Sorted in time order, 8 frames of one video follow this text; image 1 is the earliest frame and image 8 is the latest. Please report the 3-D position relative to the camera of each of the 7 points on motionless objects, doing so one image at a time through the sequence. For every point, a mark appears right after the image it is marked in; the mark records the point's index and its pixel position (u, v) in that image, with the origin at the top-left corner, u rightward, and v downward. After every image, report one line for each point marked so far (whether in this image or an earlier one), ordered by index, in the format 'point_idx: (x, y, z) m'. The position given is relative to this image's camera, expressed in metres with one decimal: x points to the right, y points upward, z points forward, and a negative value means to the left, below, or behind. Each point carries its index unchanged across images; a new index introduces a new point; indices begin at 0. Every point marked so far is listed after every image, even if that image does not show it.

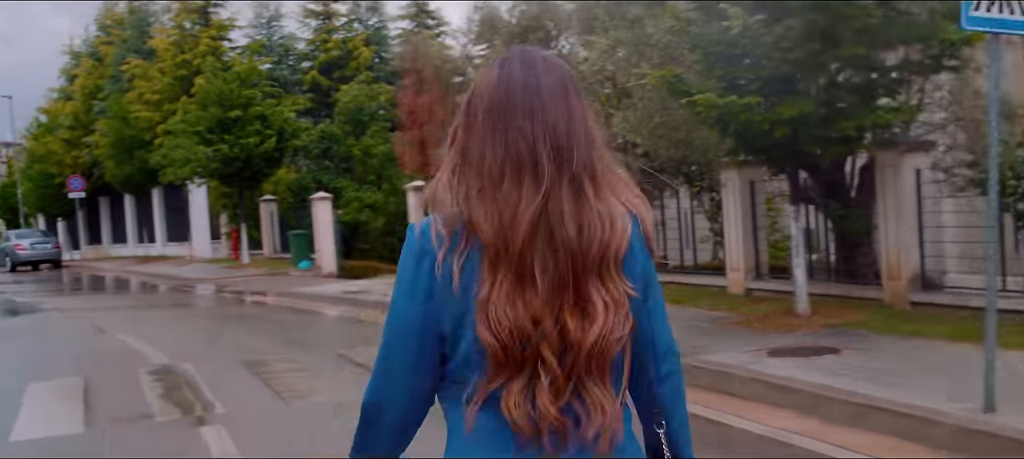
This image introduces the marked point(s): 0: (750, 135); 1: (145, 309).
0: (+2.2, +0.9, +10.9) m
1: (-5.6, -1.2, +18.6) m
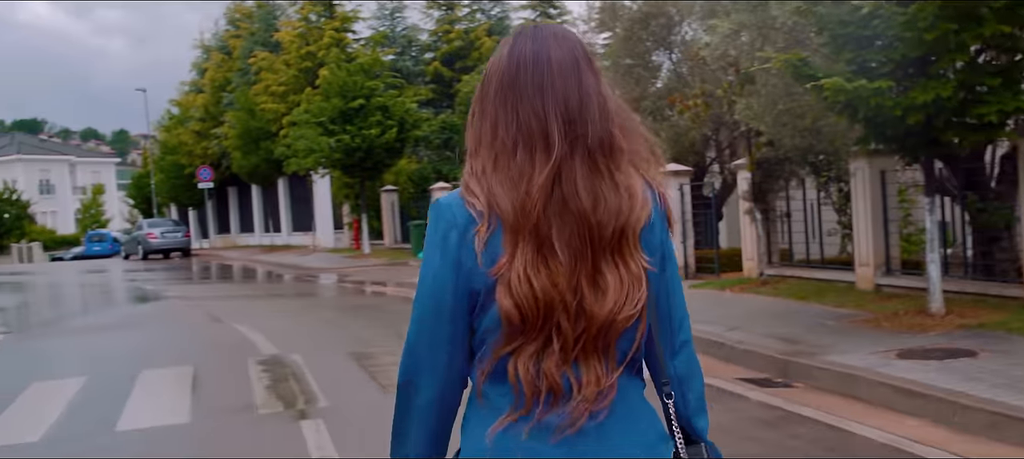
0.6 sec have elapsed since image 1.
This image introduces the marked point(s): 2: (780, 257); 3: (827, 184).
0: (+3.2, +0.9, +10.3) m
1: (-3.8, -1.1, +18.8) m
2: (+3.5, -0.4, +15.6) m
3: (+3.8, +0.6, +14.6) m
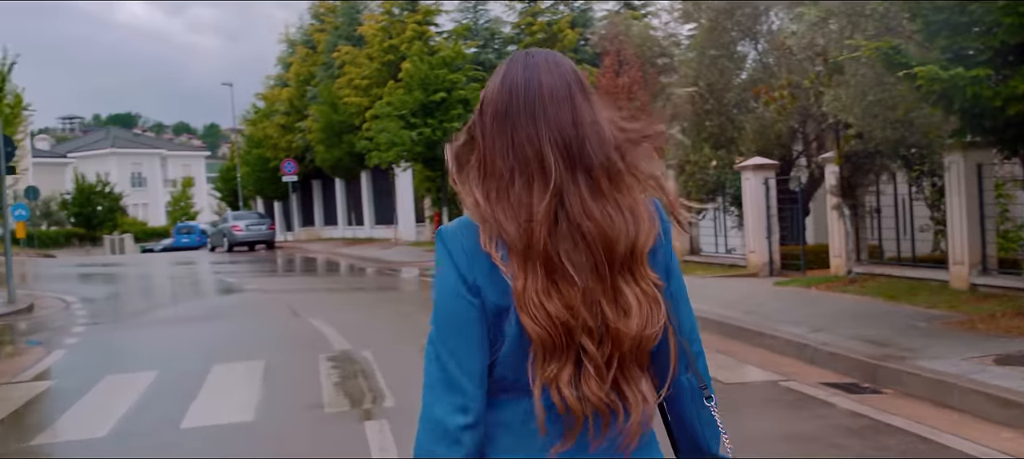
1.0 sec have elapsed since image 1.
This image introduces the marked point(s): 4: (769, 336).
0: (+3.8, +1.0, +9.8) m
1: (-2.6, -1.0, +18.8) m
2: (+4.5, -0.3, +15.1) m
3: (+4.7, +0.6, +14.0) m
4: (+2.0, -0.8, +9.3) m
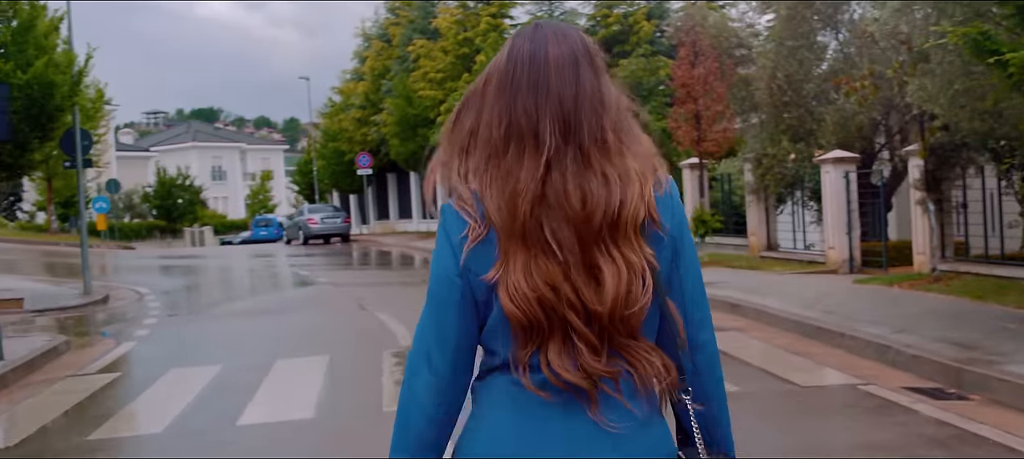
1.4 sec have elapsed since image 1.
0: (+4.3, +1.0, +9.3) m
1: (-1.5, -0.9, +18.7) m
2: (+5.3, -0.3, +14.5) m
3: (+5.5, +0.6, +13.5) m
4: (+2.5, -0.8, +8.9) m
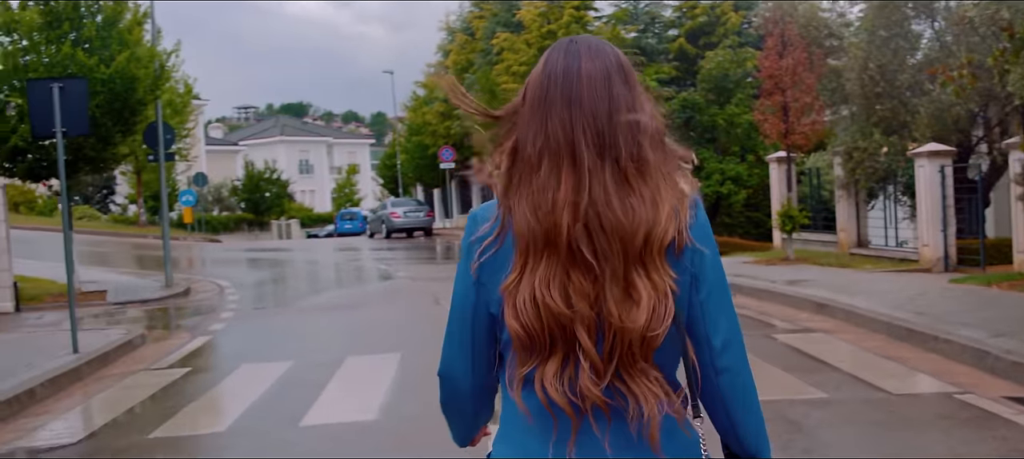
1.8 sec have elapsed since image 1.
0: (+4.9, +1.0, +8.7) m
1: (-0.2, -0.8, +18.4) m
2: (+6.3, -0.2, +13.8) m
3: (+6.4, +0.7, +12.7) m
4: (+3.0, -0.8, +8.4) m
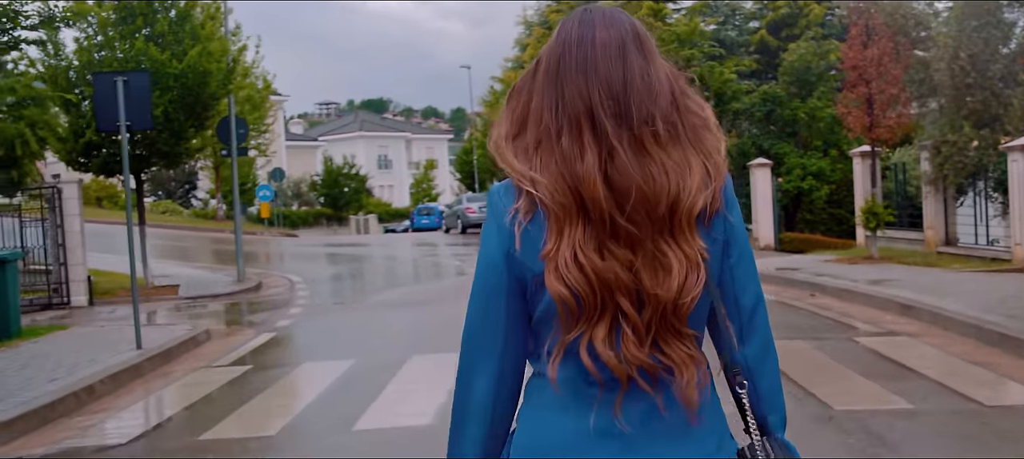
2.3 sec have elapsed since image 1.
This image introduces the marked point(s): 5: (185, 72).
0: (+5.3, +1.0, +8.0) m
1: (+0.9, -0.7, +18.1) m
2: (+7.0, -0.2, +13.1) m
3: (+7.1, +0.7, +12.0) m
4: (+3.4, -0.8, +7.9) m
5: (-4.4, +2.1, +16.2) m
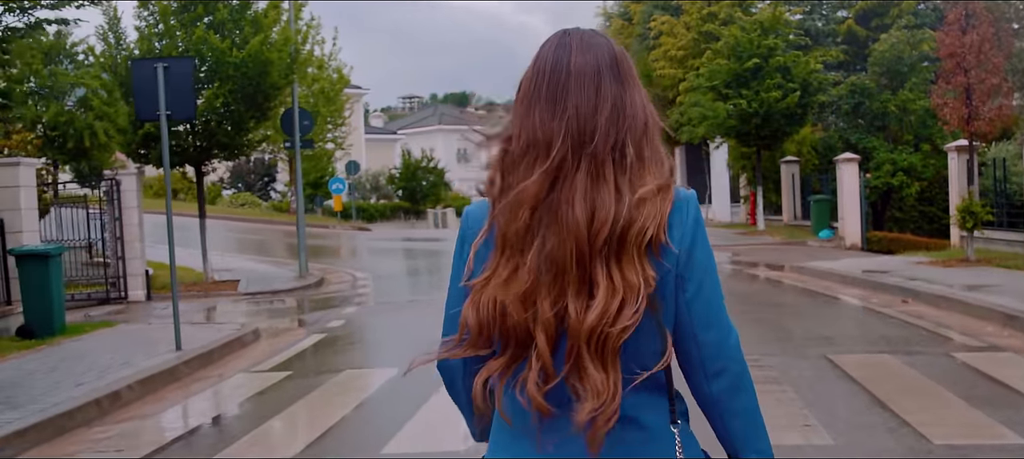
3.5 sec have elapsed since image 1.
0: (+5.7, +1.0, +6.9) m
1: (+1.9, -0.7, +17.3) m
2: (+7.7, -0.2, +11.9) m
3: (+7.7, +0.6, +10.7) m
4: (+3.7, -0.8, +6.9) m
5: (-3.5, +2.2, +15.7) m
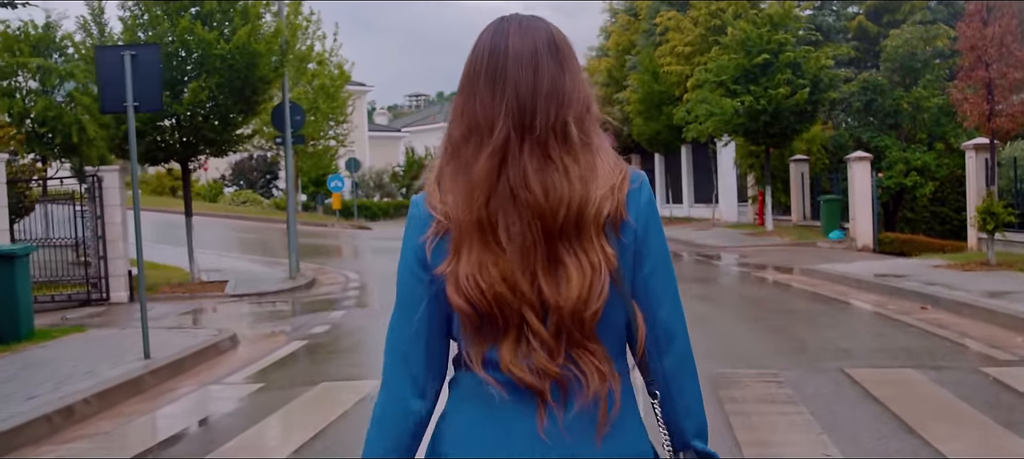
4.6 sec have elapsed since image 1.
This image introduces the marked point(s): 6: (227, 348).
0: (+5.6, +0.9, +6.2) m
1: (+1.8, -0.7, +16.6) m
2: (+7.7, -0.3, +11.2) m
3: (+7.6, +0.6, +10.1) m
4: (+3.7, -0.8, +6.2) m
5: (-3.5, +2.2, +15.1) m
6: (-2.4, -1.0, +10.0) m
